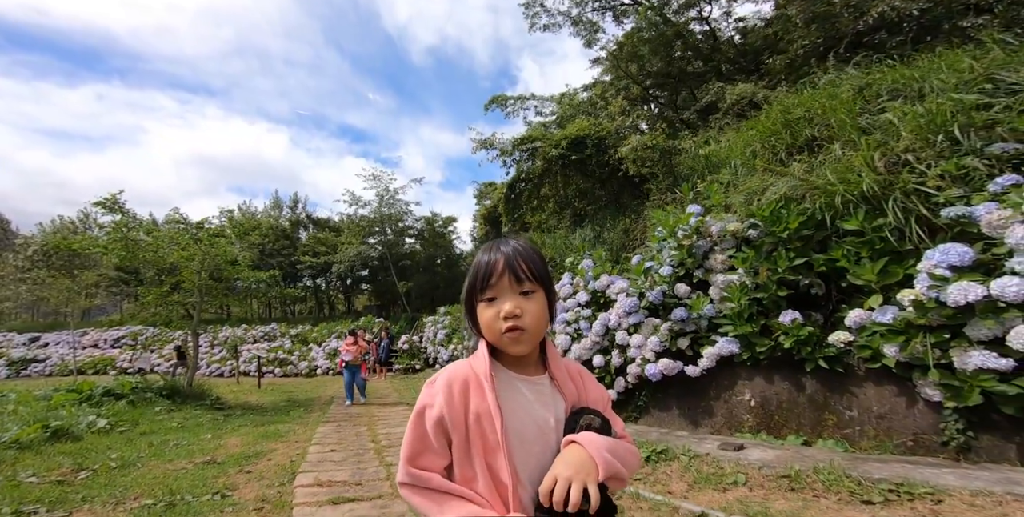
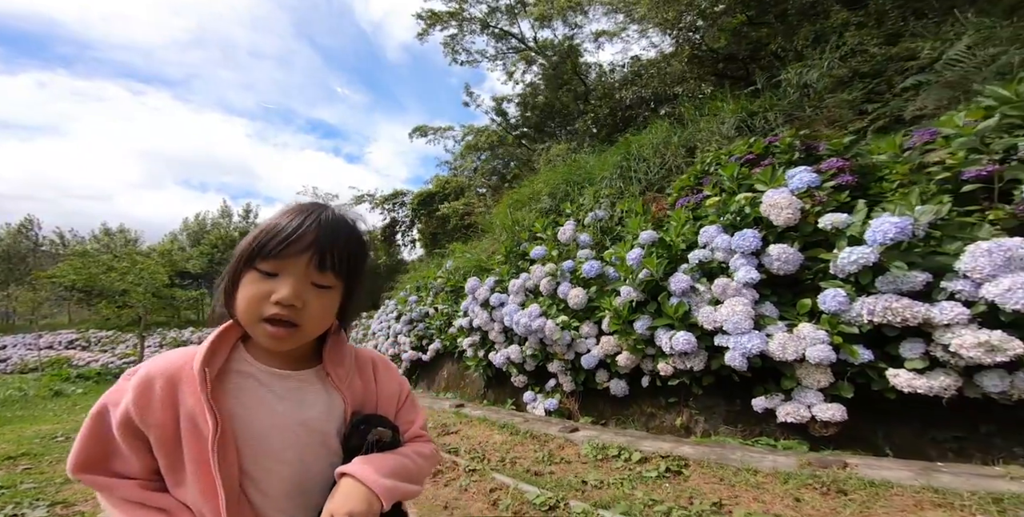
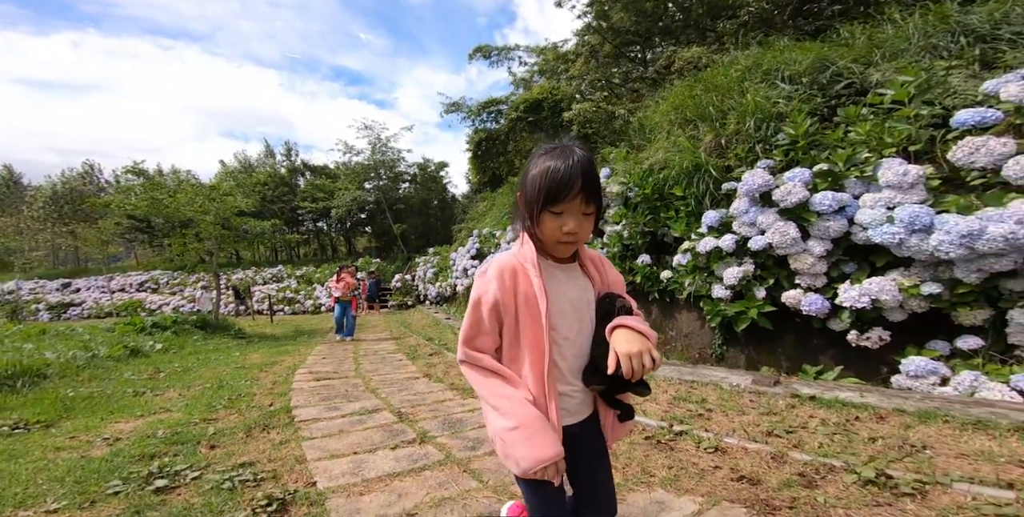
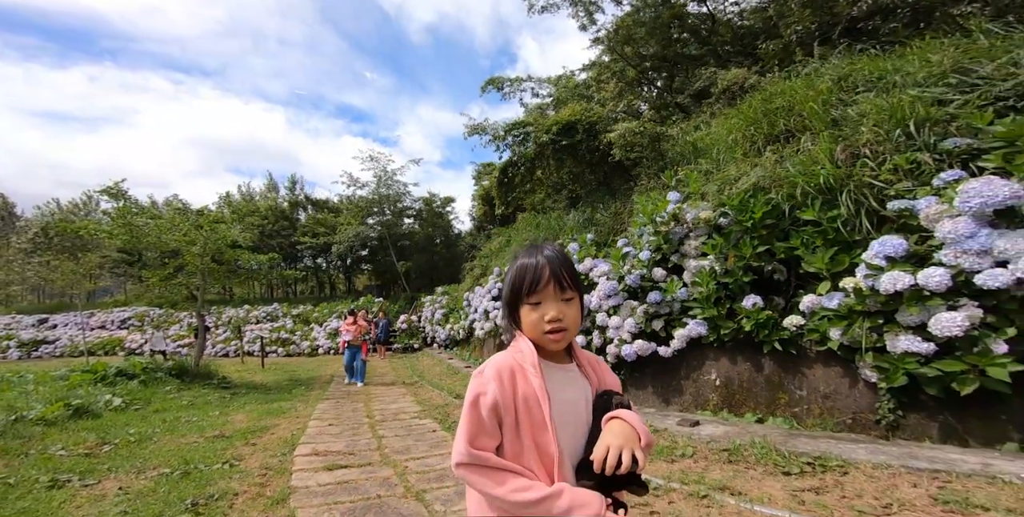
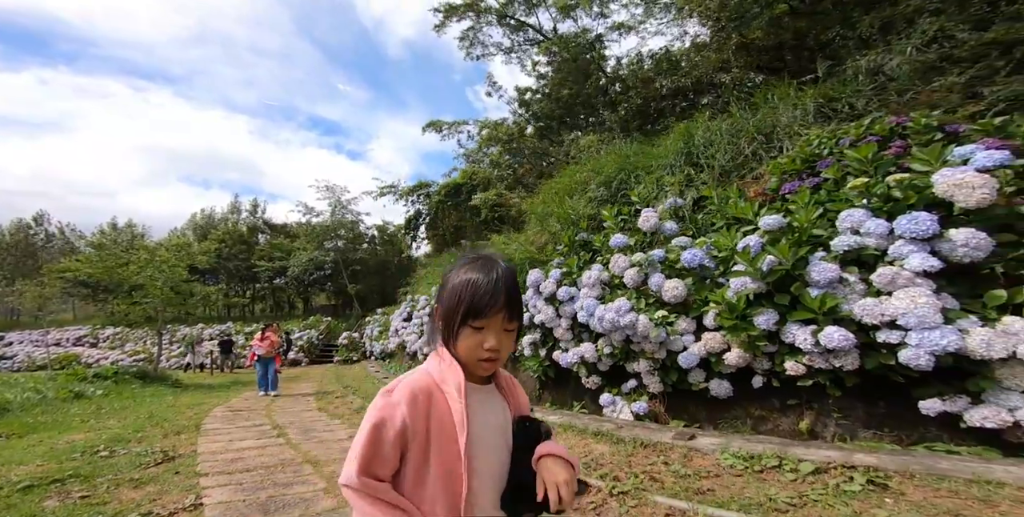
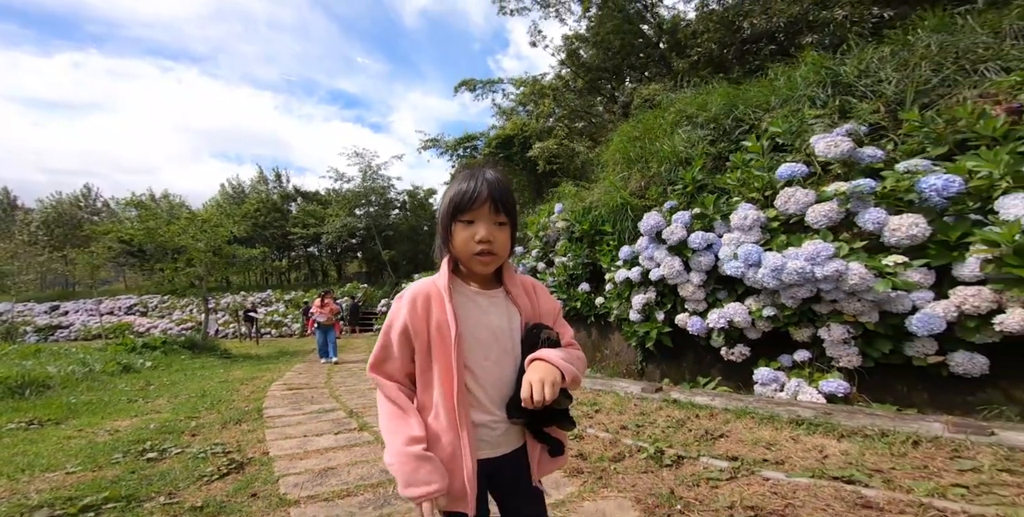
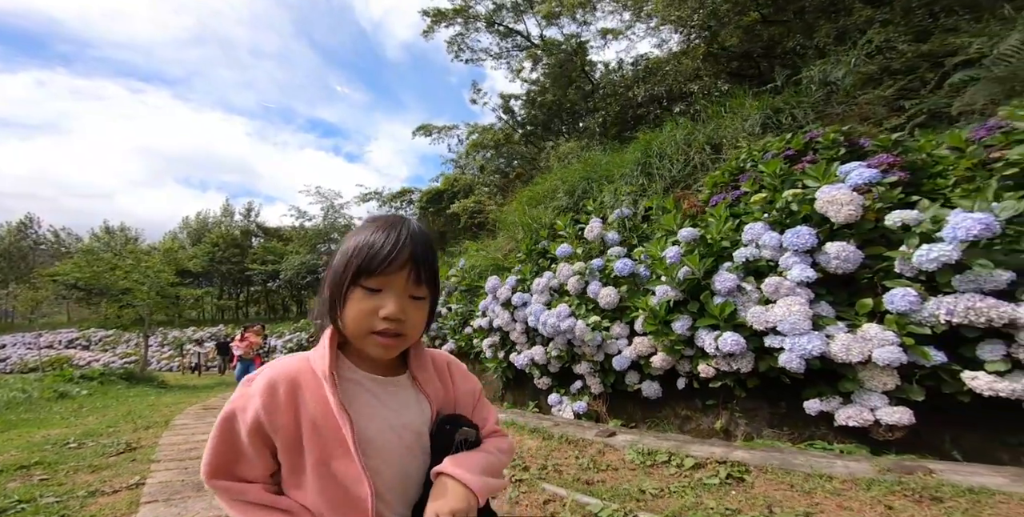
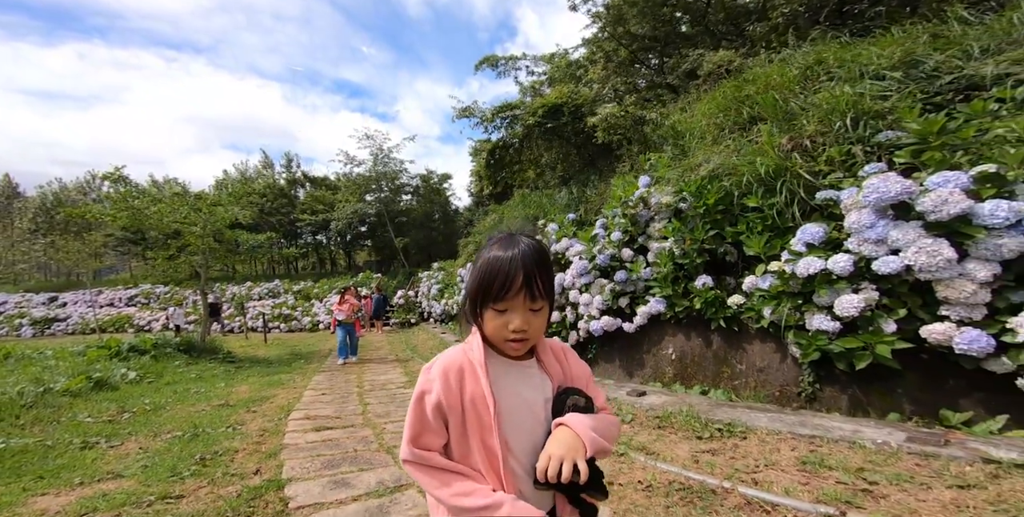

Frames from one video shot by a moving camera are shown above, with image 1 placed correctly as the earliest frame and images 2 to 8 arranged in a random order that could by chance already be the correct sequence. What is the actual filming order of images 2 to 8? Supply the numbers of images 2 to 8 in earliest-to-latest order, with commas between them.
4, 8, 3, 6, 5, 7, 2
